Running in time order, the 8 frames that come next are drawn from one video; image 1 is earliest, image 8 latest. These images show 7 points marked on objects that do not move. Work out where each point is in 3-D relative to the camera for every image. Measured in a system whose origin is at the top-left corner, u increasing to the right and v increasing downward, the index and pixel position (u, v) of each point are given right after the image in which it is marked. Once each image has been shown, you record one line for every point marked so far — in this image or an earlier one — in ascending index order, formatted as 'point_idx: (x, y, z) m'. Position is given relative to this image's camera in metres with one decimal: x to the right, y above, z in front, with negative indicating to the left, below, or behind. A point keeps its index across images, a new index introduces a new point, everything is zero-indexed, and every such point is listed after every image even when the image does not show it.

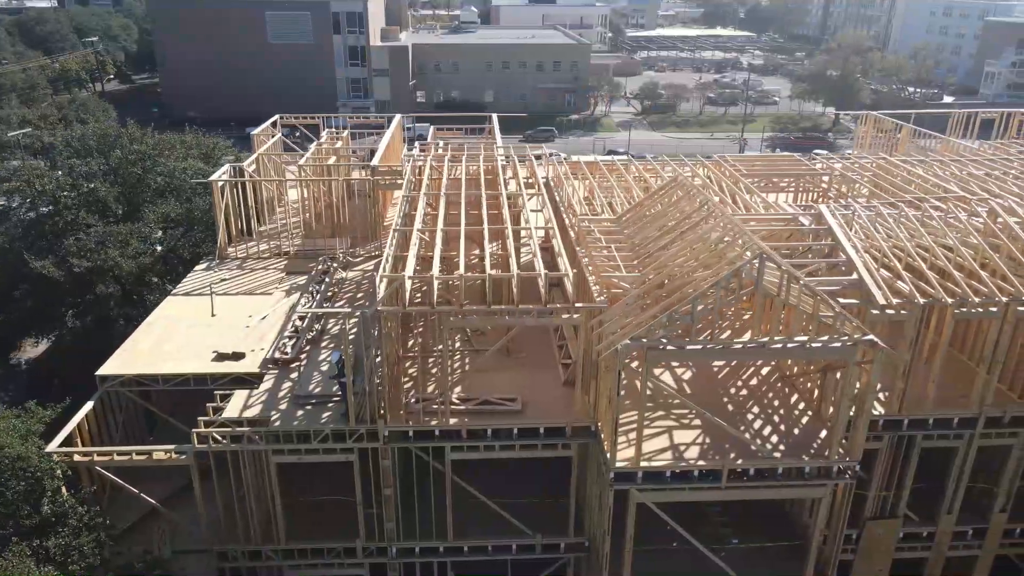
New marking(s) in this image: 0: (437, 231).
0: (-1.2, +1.0, +14.4) m
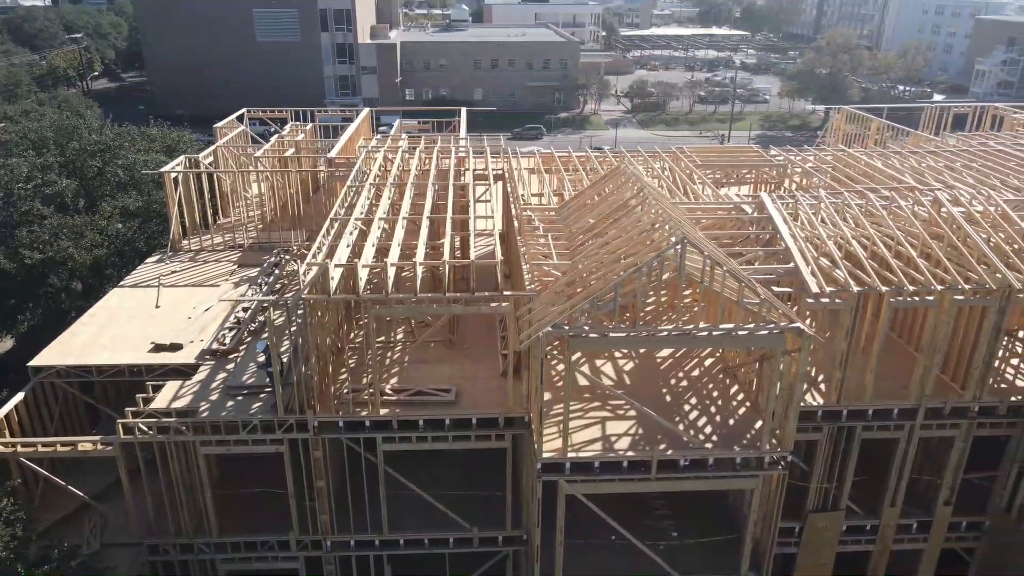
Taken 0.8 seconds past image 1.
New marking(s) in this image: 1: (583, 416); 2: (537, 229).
0: (-2.2, +1.1, +14.3) m
1: (+1.0, -1.8, +12.3) m
2: (+0.4, +0.9, +13.7) m
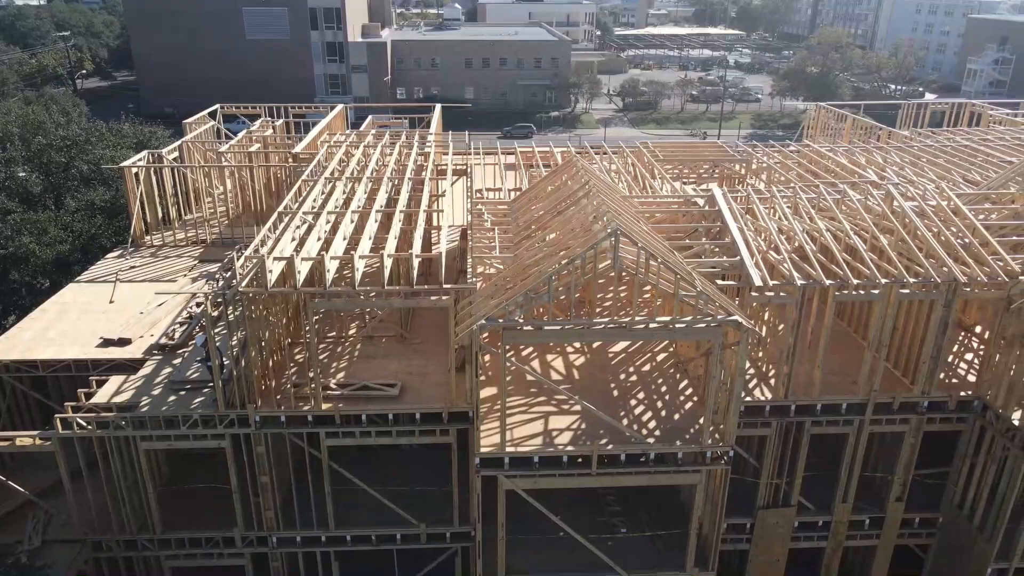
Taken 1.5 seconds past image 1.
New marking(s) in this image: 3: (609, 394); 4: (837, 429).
0: (-3.0, +1.2, +14.1) m
1: (+0.2, -1.7, +12.2) m
2: (-0.4, +1.0, +13.6) m
3: (+1.4, -1.5, +12.8) m
4: (+4.7, -2.1, +12.9) m
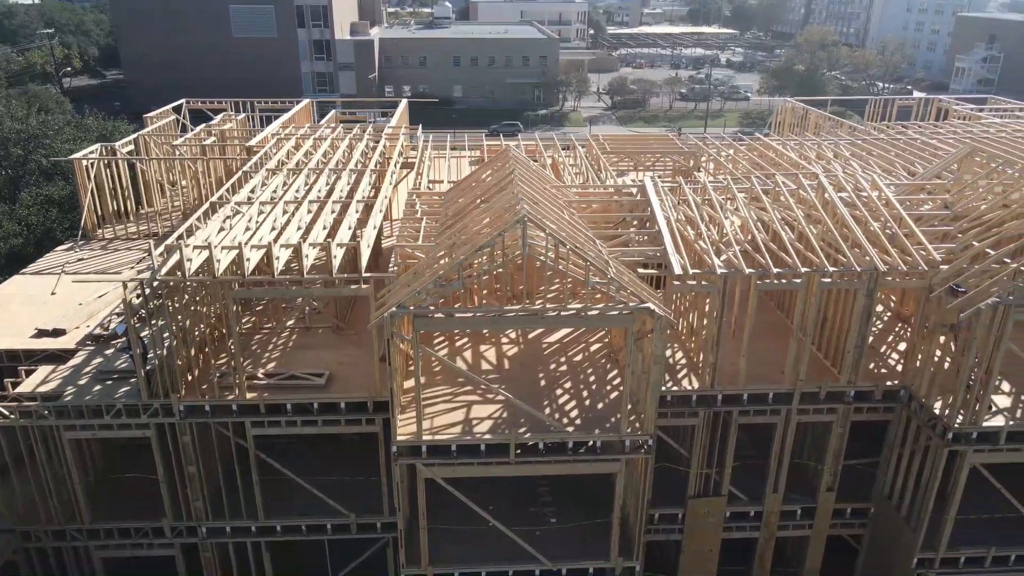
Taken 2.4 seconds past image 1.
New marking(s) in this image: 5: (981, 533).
0: (-4.0, +1.3, +14.1) m
1: (-0.8, -1.6, +12.2) m
2: (-1.5, +1.1, +13.6) m
3: (+0.4, -1.4, +12.8) m
4: (+3.7, -1.9, +12.9) m
5: (+6.8, -3.5, +12.7) m
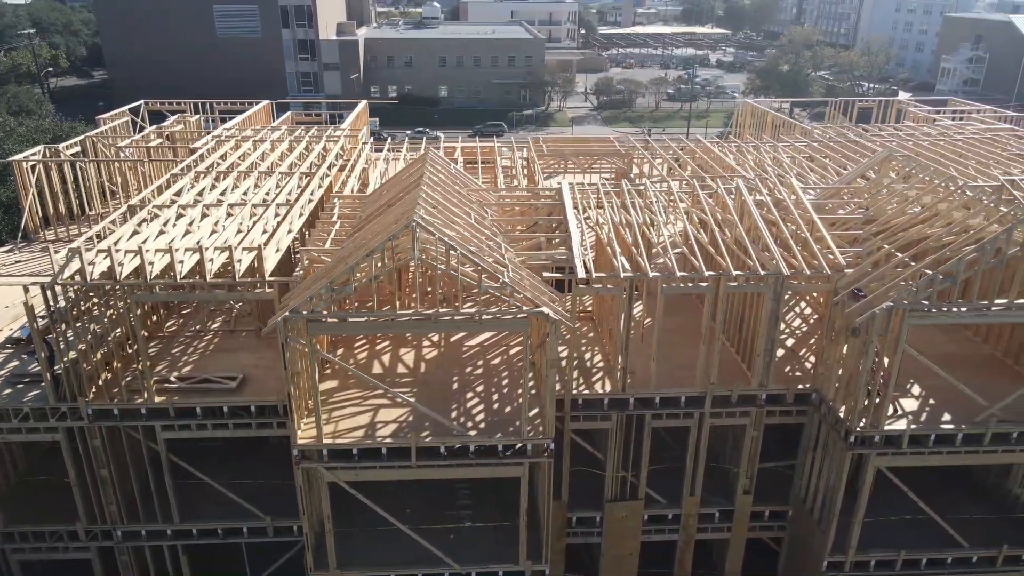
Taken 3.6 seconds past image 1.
0: (-5.3, +1.3, +14.1) m
1: (-2.1, -1.6, +12.2) m
2: (-2.7, +1.1, +13.6) m
3: (-0.9, -1.4, +12.8) m
4: (+2.4, -2.0, +12.9) m
5: (+5.5, -3.6, +12.8) m
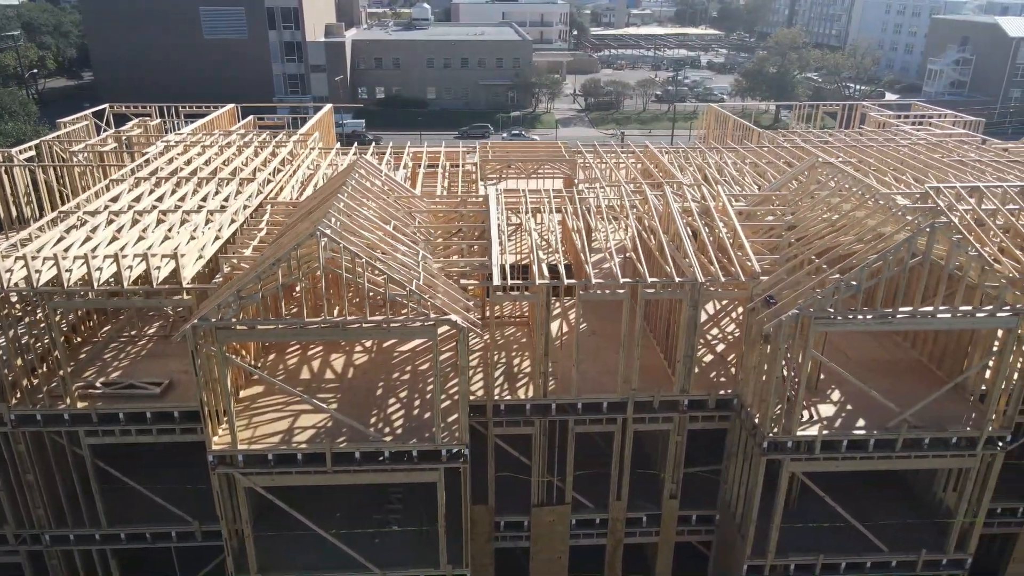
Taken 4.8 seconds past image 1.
0: (-6.4, +1.2, +14.2) m
1: (-3.2, -1.7, +12.3) m
2: (-3.9, +1.0, +13.7) m
3: (-2.0, -1.5, +12.9) m
4: (+1.3, -2.1, +13.0) m
5: (+4.4, -3.7, +12.9) m
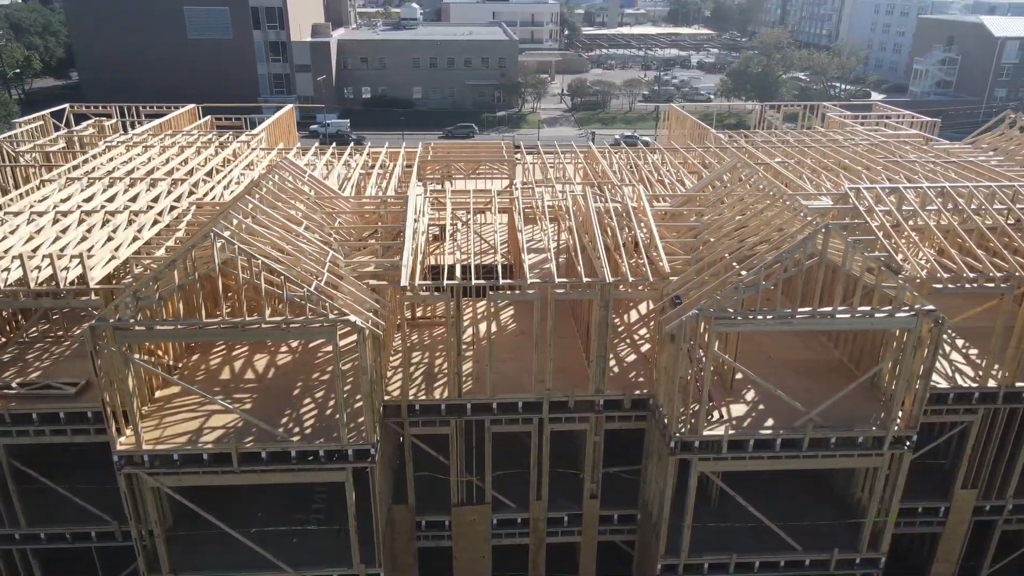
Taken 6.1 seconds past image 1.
0: (-7.6, +1.2, +14.2) m
1: (-4.4, -1.7, +12.3) m
2: (-5.1, +1.0, +13.7) m
3: (-3.3, -1.5, +12.9) m
4: (+0.1, -2.1, +13.0) m
5: (+3.2, -3.7, +12.9) m
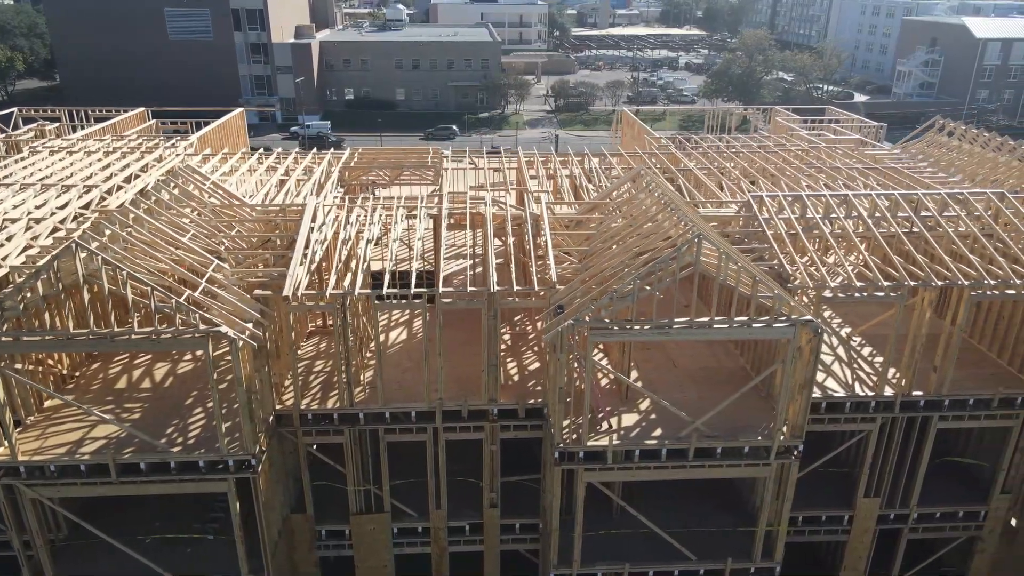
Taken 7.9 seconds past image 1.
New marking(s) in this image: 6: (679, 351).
0: (-9.2, +1.1, +14.2) m
1: (-6.0, -1.8, +12.3) m
2: (-6.6, +0.9, +13.6) m
3: (-4.8, -1.7, +12.8) m
4: (-1.5, -2.2, +13.0) m
5: (+1.6, -3.8, +12.8) m
6: (+2.8, -1.0, +14.5) m
